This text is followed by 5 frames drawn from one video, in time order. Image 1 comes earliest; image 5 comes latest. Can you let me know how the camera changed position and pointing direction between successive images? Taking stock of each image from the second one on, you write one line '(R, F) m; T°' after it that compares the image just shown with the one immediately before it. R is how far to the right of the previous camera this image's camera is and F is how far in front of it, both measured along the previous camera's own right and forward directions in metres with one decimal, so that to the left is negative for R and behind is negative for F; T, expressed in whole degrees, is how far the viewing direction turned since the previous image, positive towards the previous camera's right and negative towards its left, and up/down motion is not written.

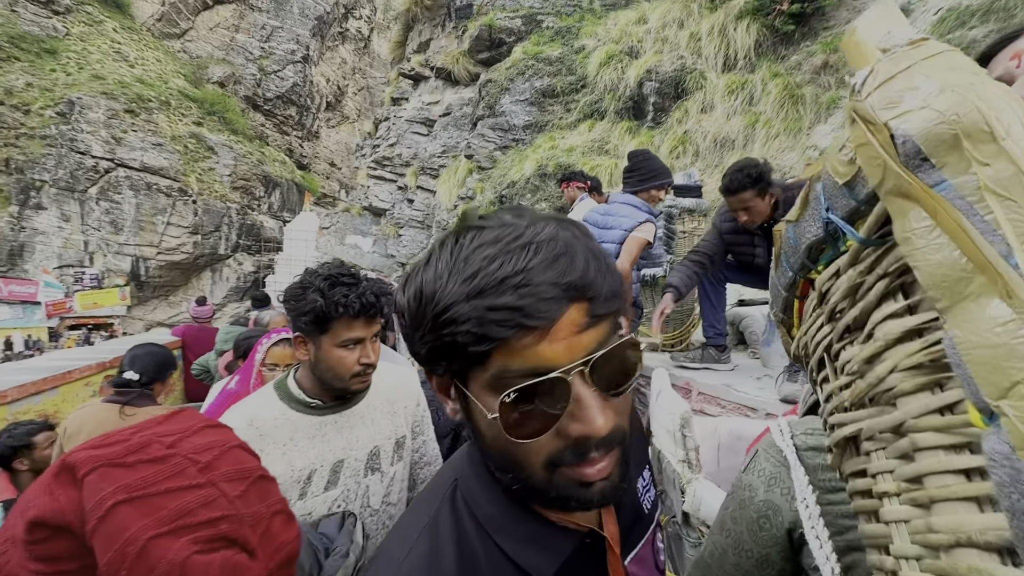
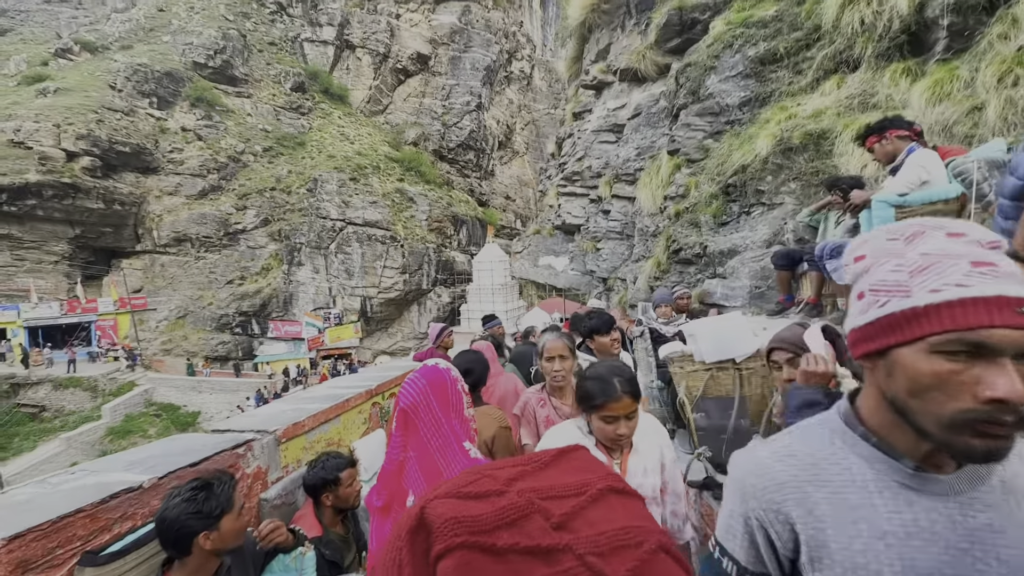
(-0.8, +0.6) m; -21°
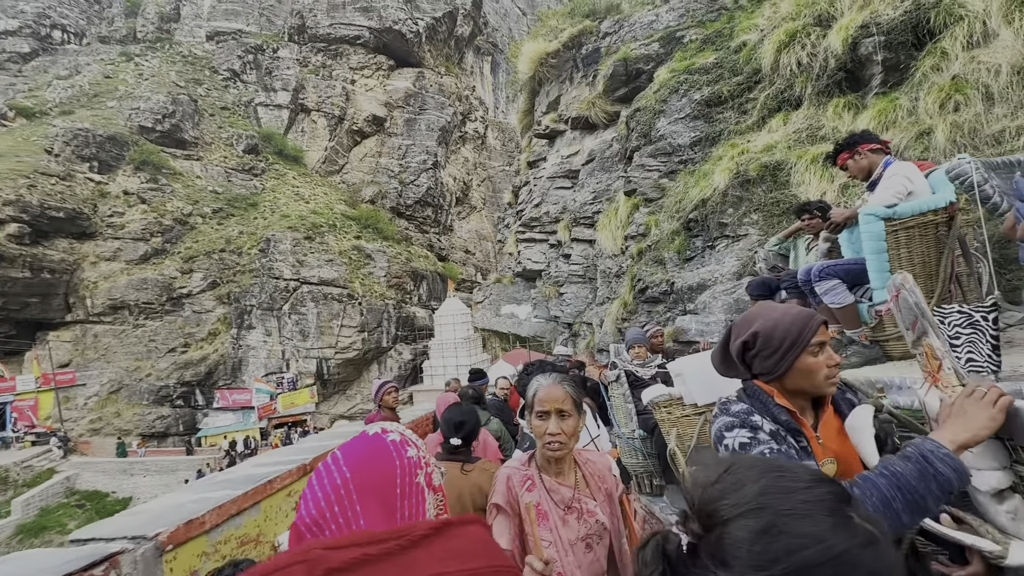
(0.0, +0.5) m; +5°
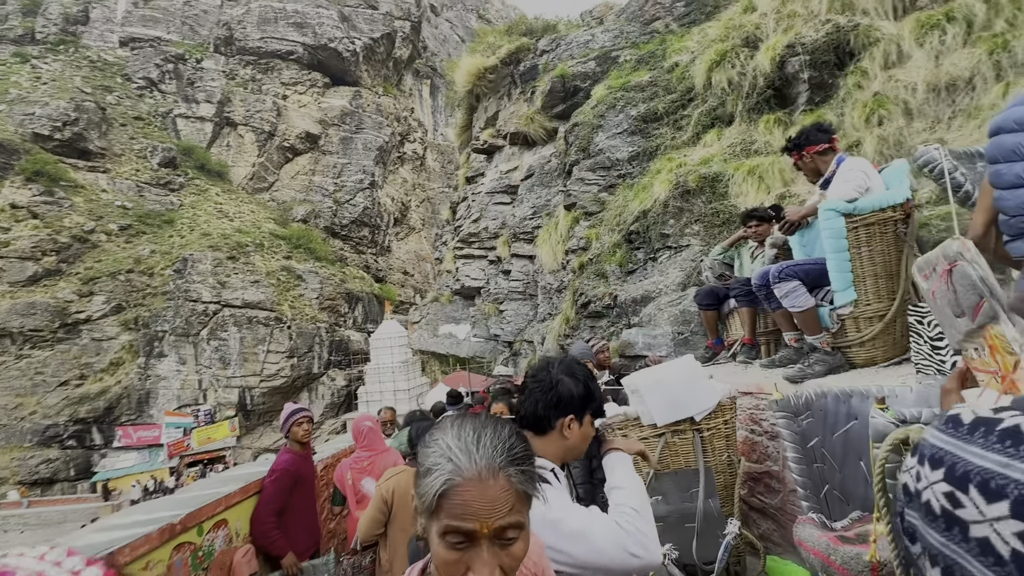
(+0.1, +0.5) m; +7°
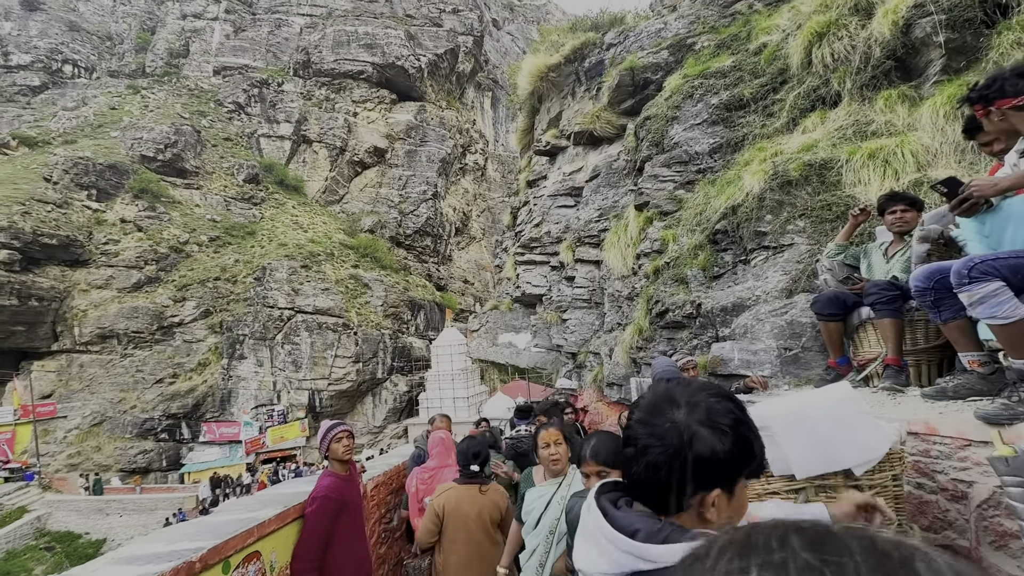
(-0.1, +0.5) m; -7°
